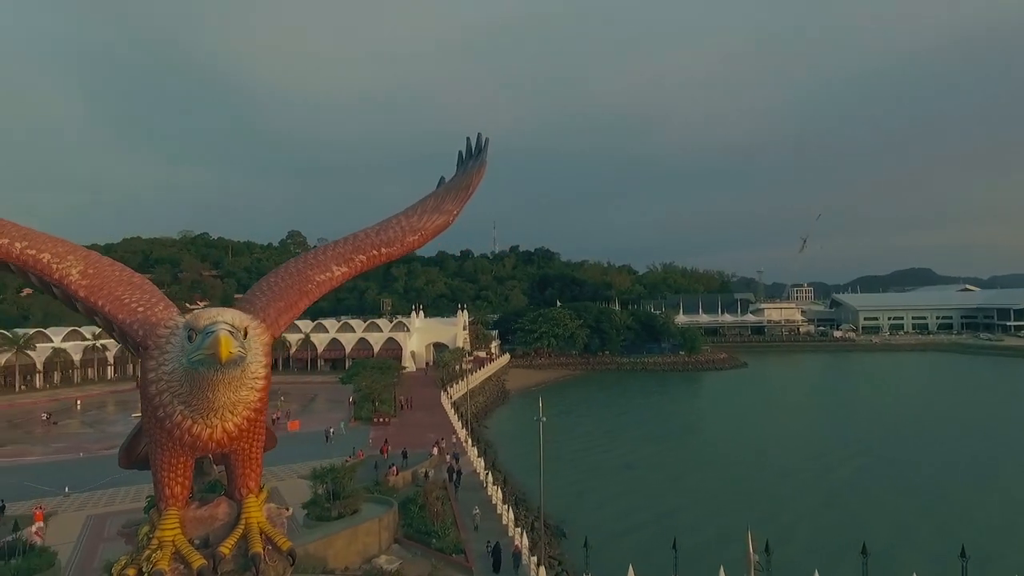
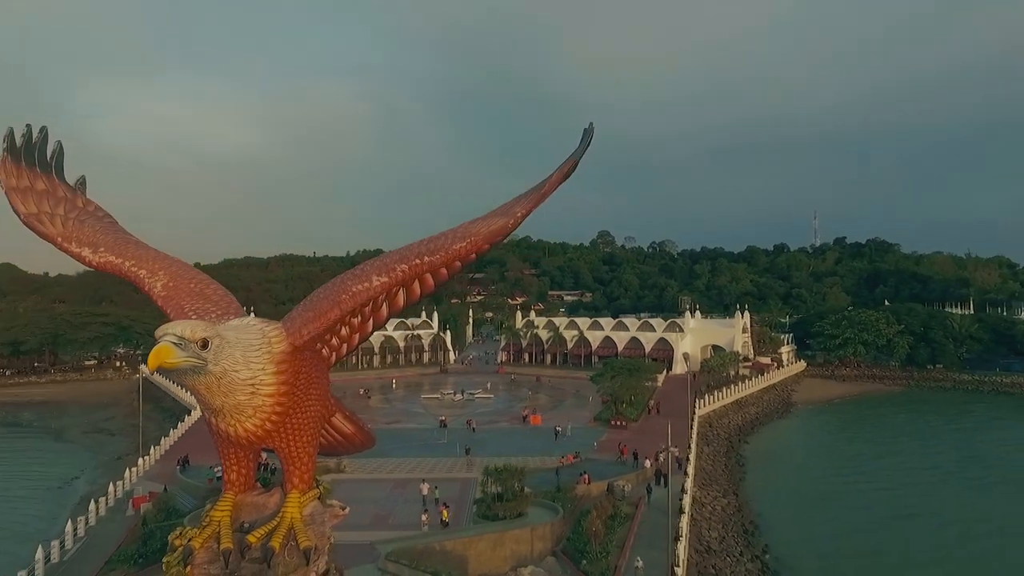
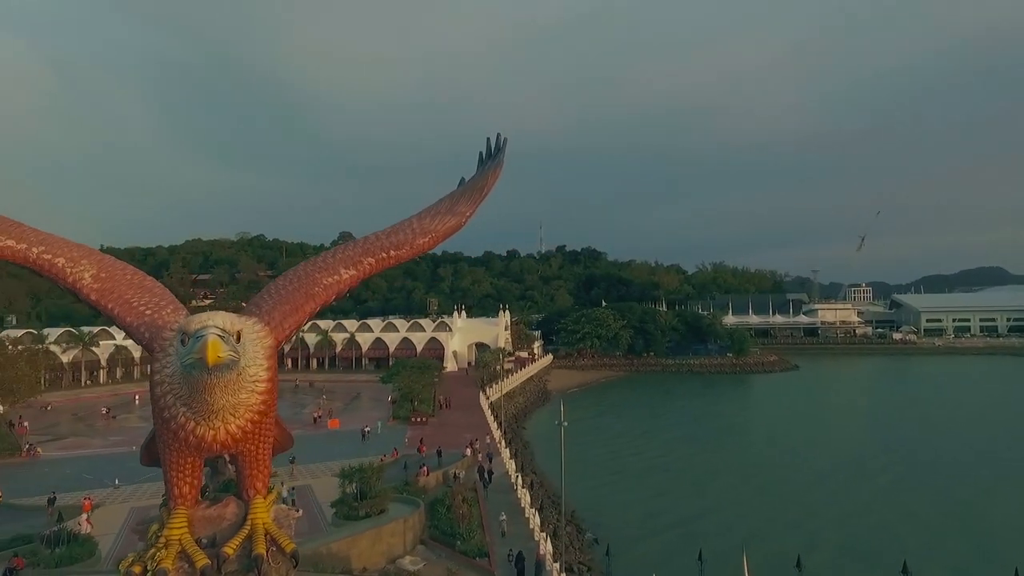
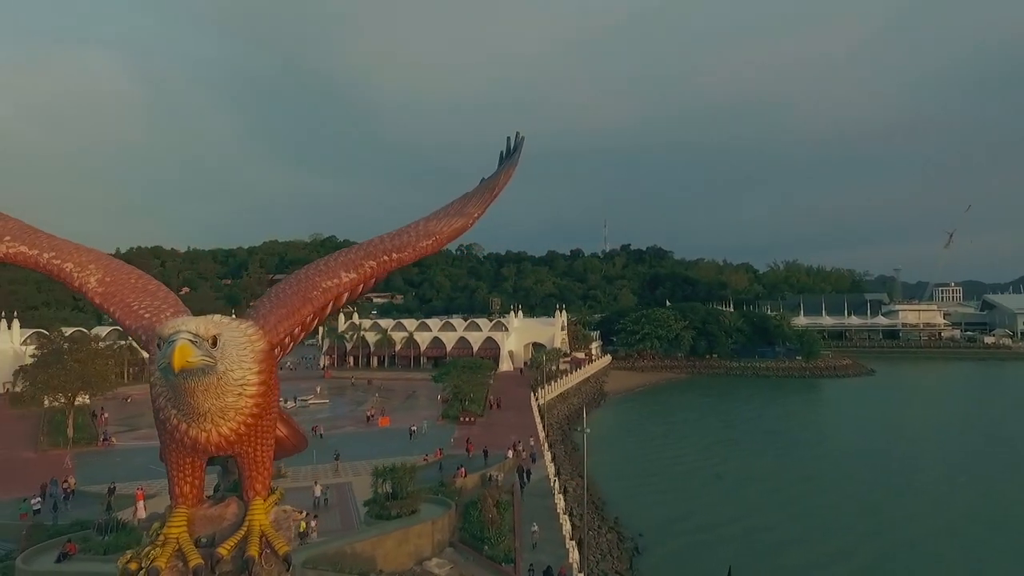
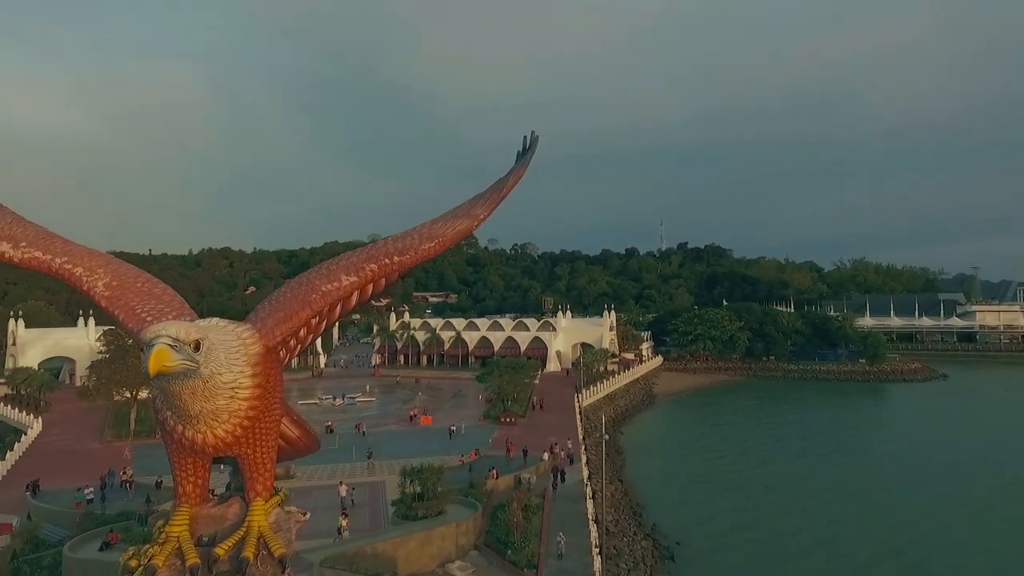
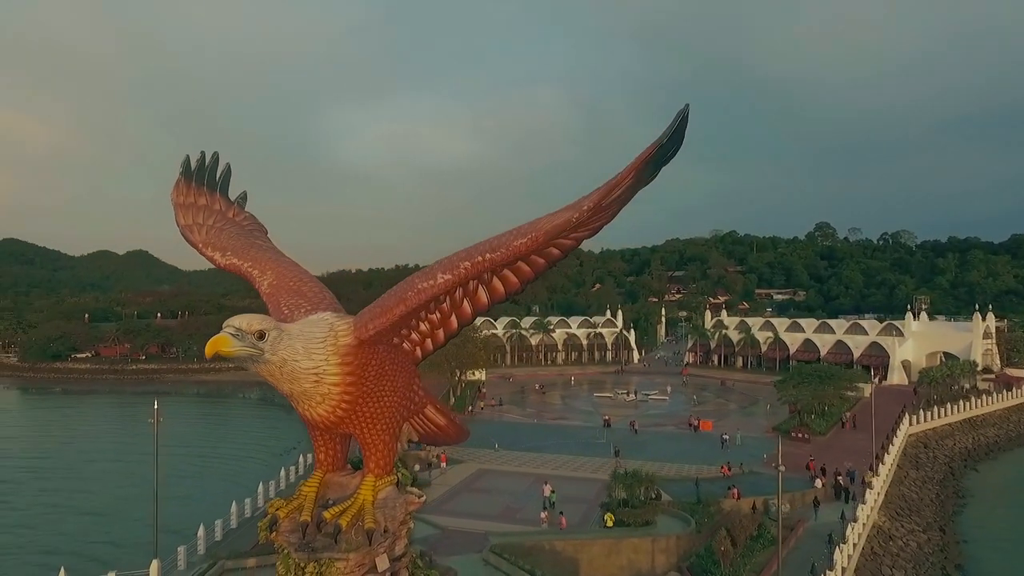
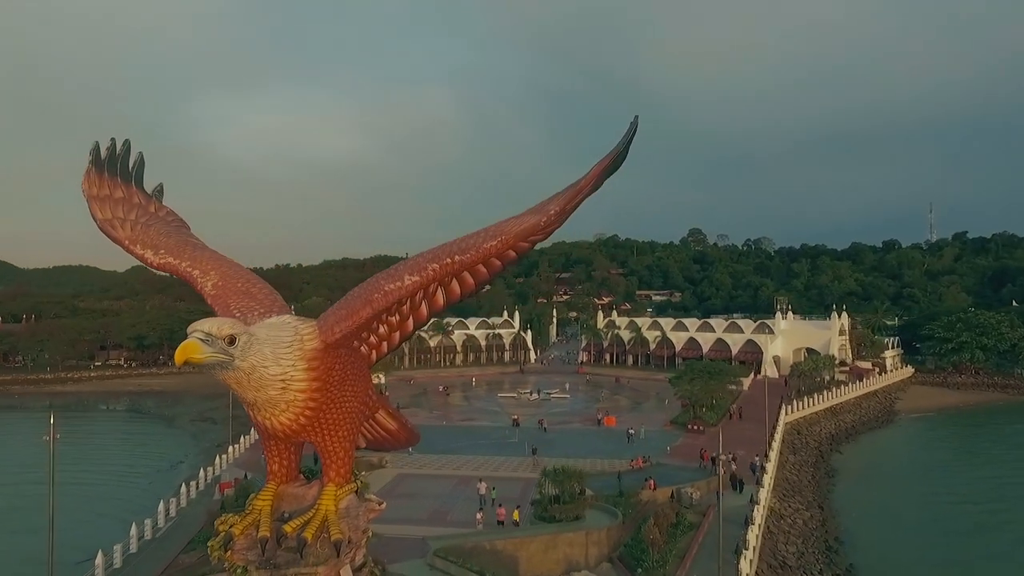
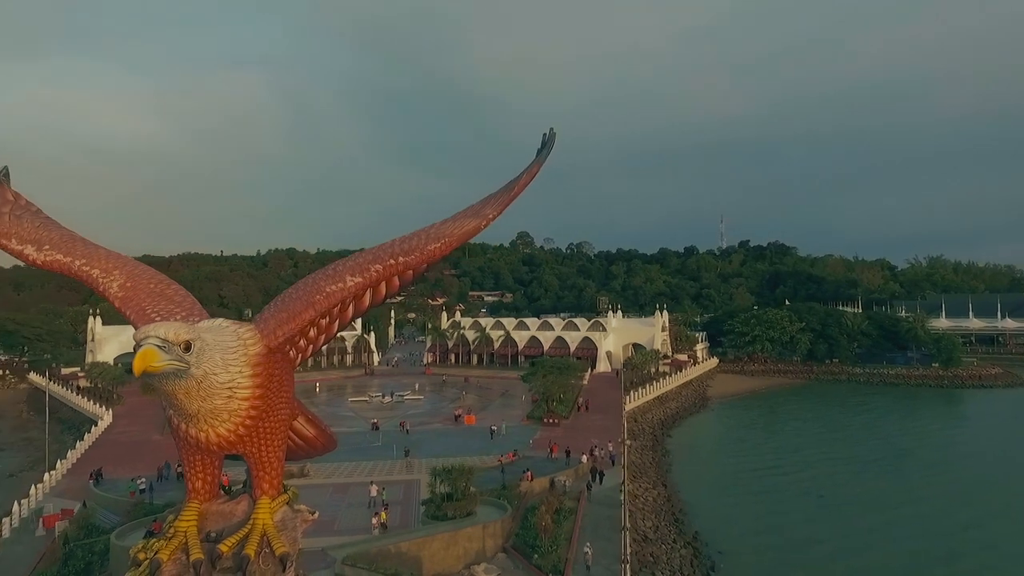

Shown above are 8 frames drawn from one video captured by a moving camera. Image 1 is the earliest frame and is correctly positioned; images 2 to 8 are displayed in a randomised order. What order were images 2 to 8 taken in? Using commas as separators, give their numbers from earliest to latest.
3, 4, 5, 8, 2, 7, 6
